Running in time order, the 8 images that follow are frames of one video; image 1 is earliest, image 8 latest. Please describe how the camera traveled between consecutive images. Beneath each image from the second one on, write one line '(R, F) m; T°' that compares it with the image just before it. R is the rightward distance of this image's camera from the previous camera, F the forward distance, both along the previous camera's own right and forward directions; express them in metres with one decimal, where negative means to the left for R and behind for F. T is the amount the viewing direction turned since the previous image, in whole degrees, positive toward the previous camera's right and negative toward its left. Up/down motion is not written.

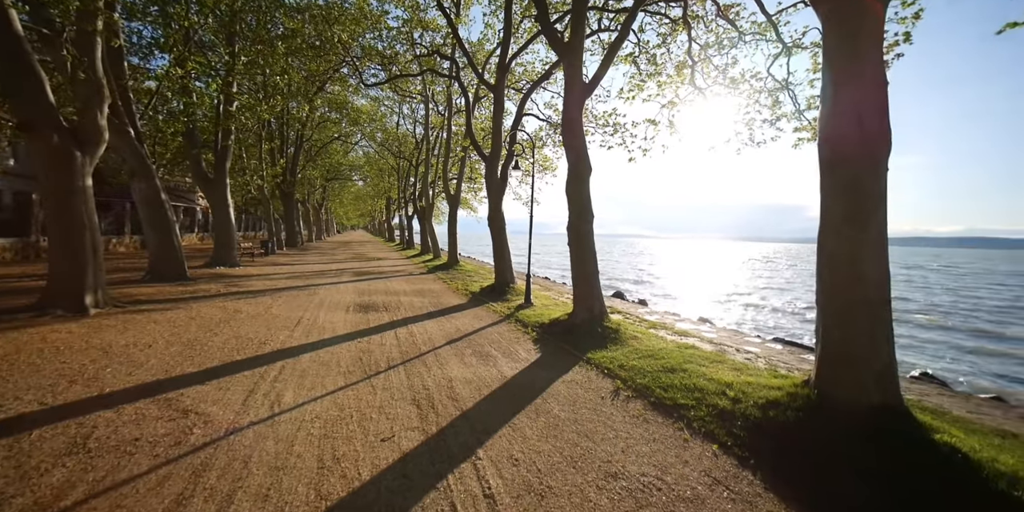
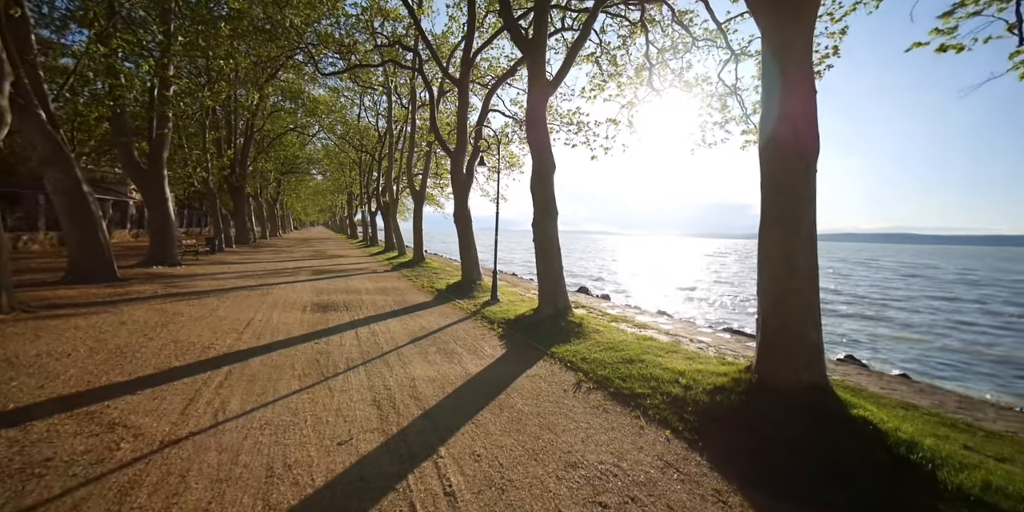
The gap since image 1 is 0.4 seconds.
(+0.1, -0.1) m; +5°
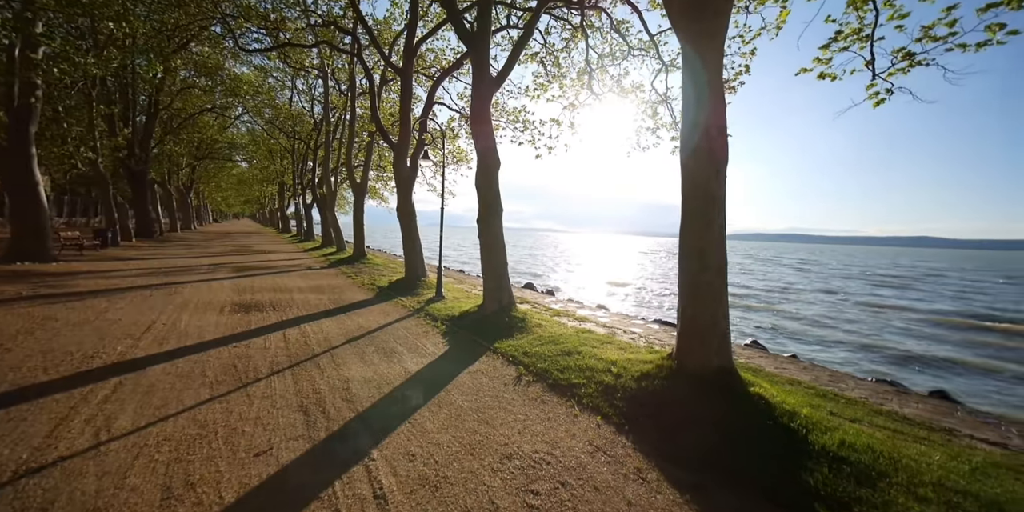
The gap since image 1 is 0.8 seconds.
(+0.2, -0.1) m; +8°
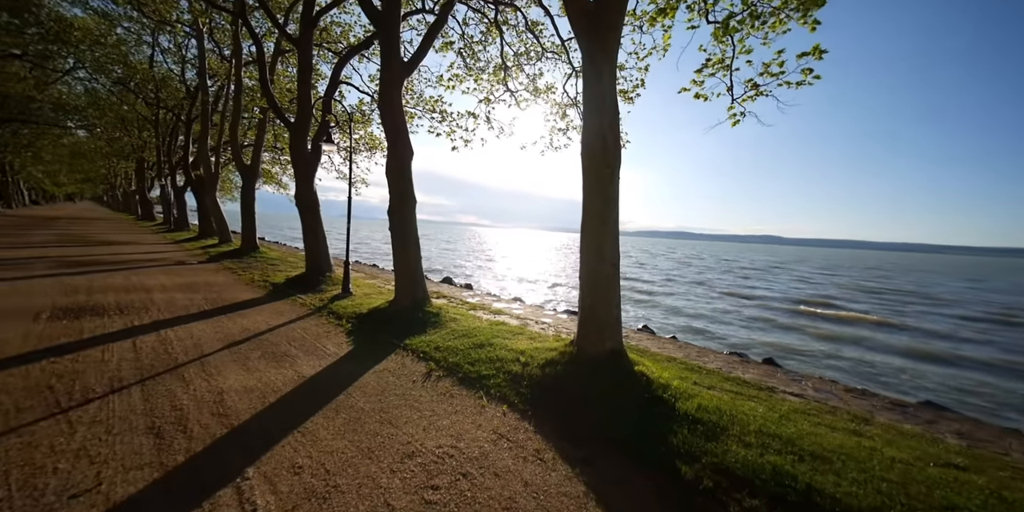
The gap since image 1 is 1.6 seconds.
(+0.3, +0.3) m; +12°
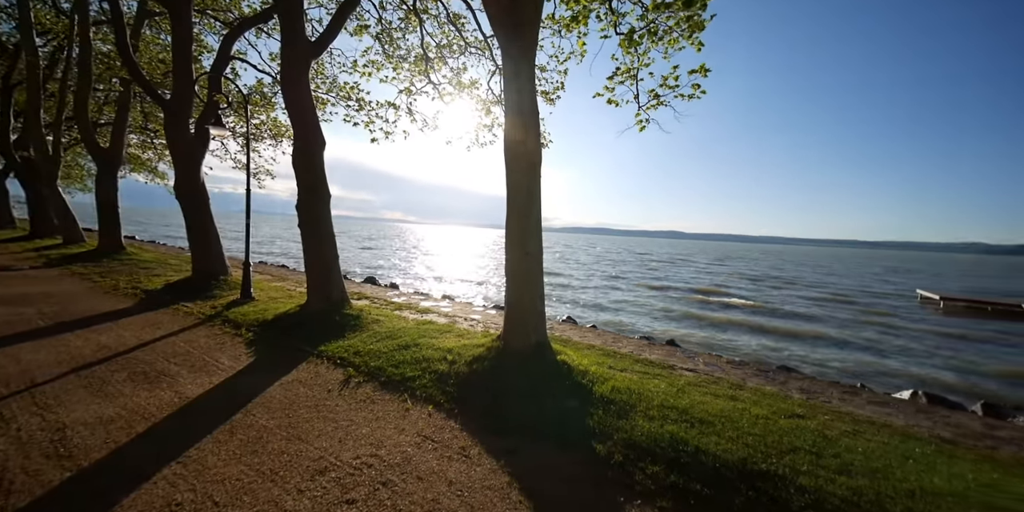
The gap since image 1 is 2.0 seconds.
(+0.1, +1.2) m; +11°
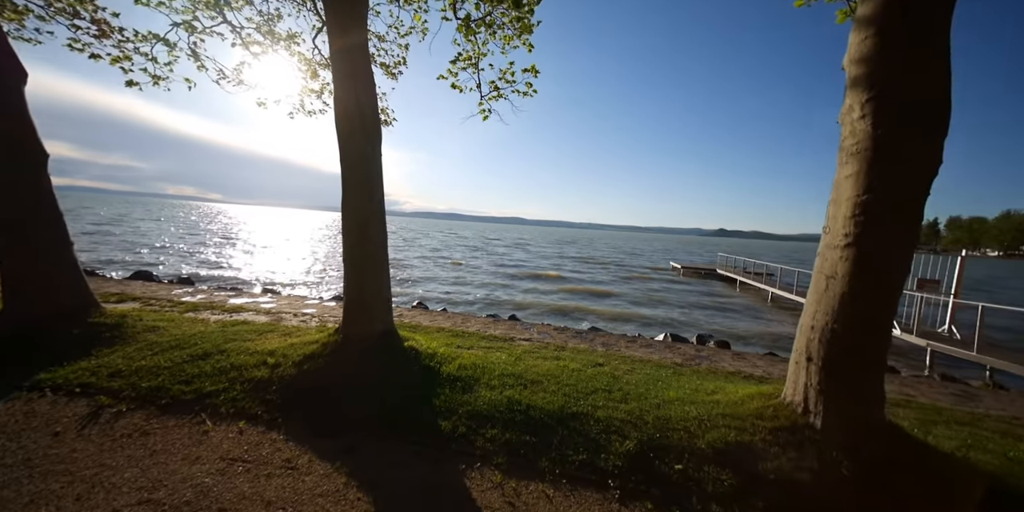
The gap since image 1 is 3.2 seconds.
(+0.4, -0.8) m; +22°
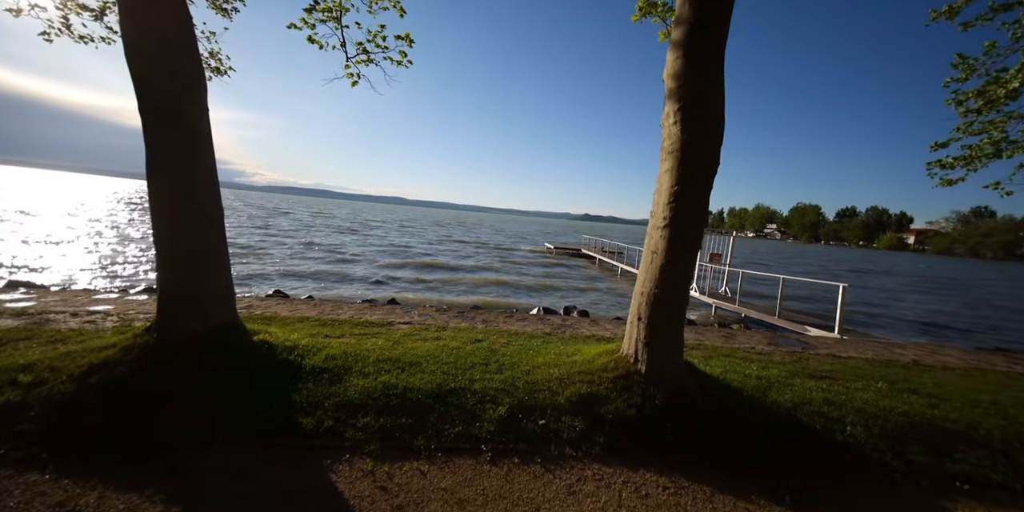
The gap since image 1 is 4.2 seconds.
(+0.1, -0.5) m; +17°
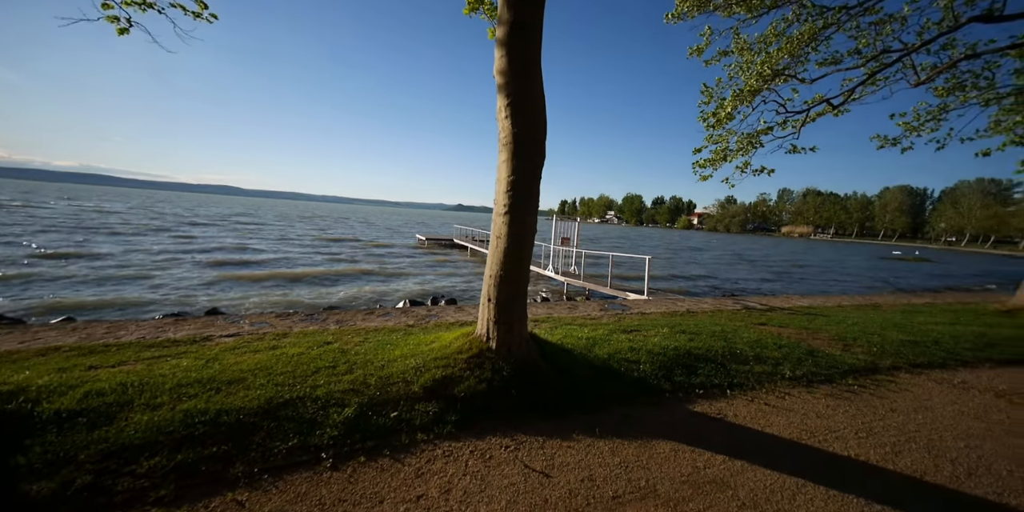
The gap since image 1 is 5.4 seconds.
(+0.1, -0.2) m; +20°
